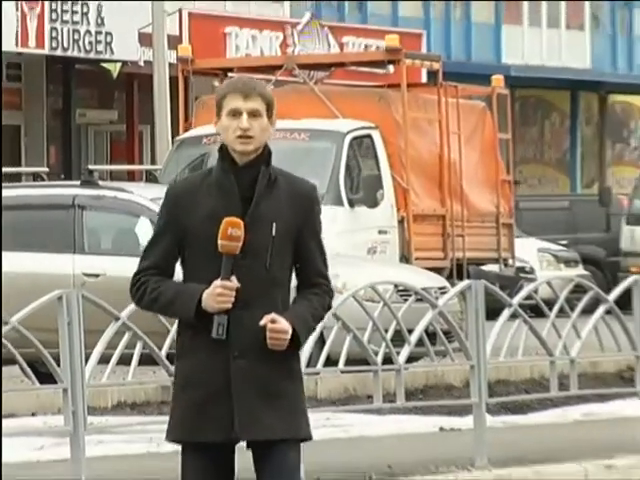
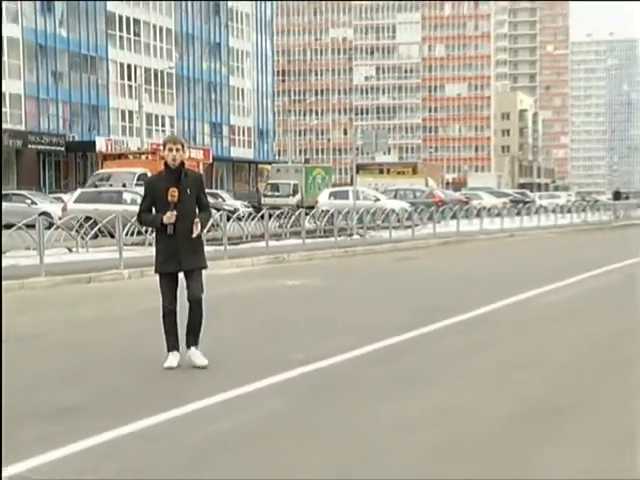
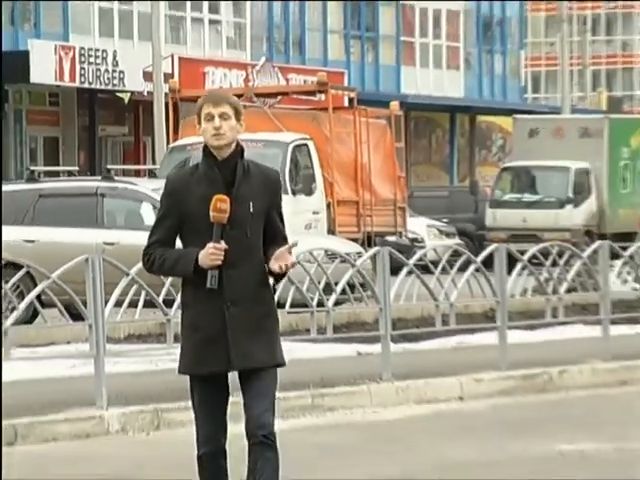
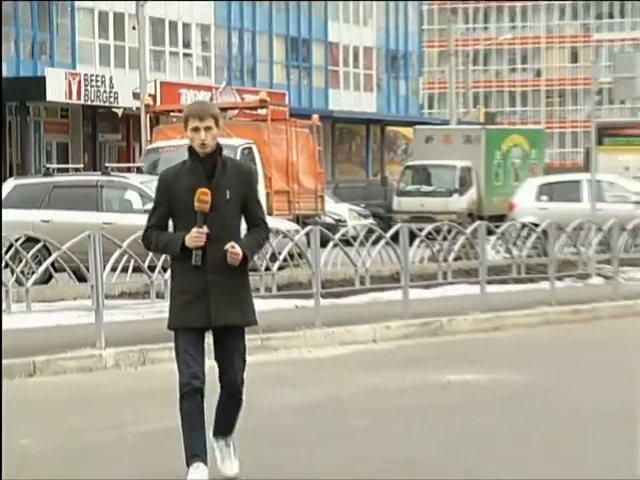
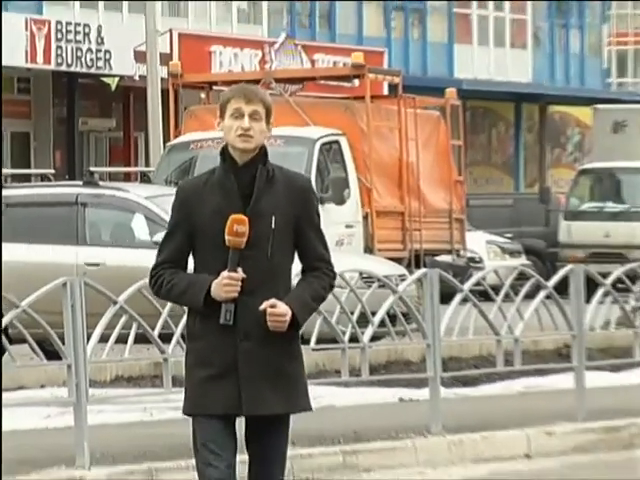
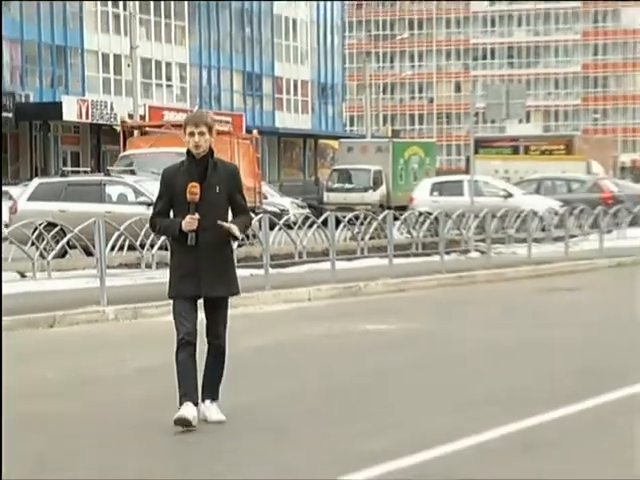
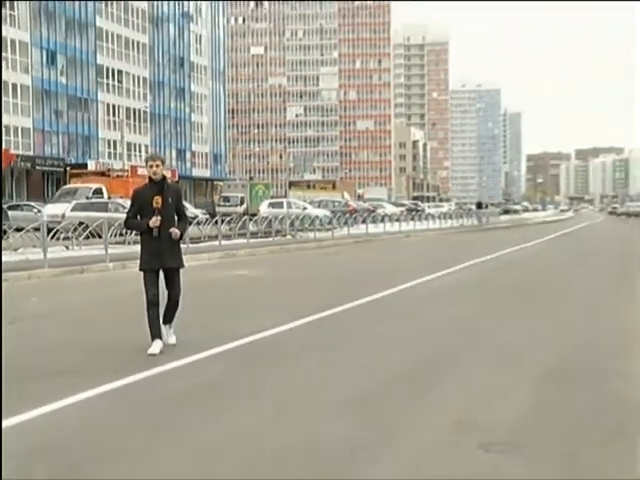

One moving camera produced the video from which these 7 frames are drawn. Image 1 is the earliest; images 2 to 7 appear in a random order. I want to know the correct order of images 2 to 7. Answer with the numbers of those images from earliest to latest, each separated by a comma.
5, 3, 4, 6, 2, 7
